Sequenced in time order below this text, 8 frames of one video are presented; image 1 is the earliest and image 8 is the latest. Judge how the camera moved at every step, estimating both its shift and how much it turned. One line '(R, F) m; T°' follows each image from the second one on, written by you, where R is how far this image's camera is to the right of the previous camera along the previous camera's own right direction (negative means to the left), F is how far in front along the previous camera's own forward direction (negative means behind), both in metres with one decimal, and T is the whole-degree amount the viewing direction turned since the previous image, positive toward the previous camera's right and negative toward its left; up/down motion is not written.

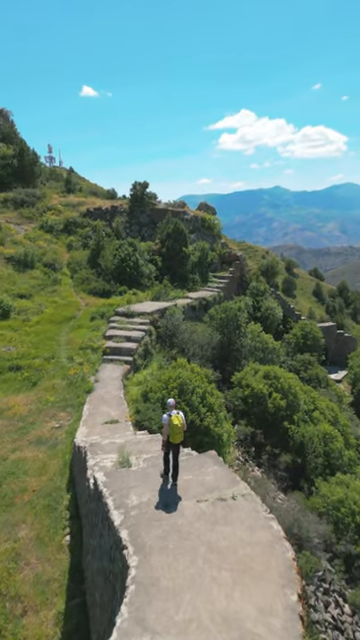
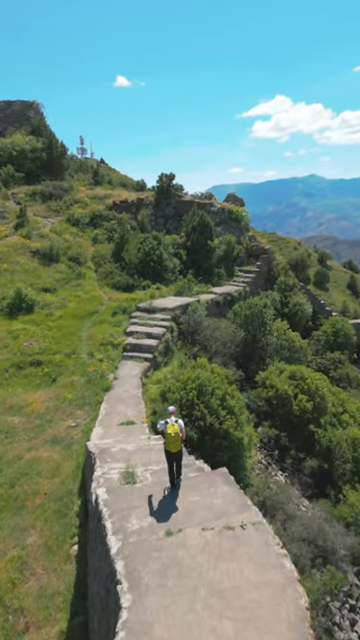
(+0.2, +0.4) m; -4°
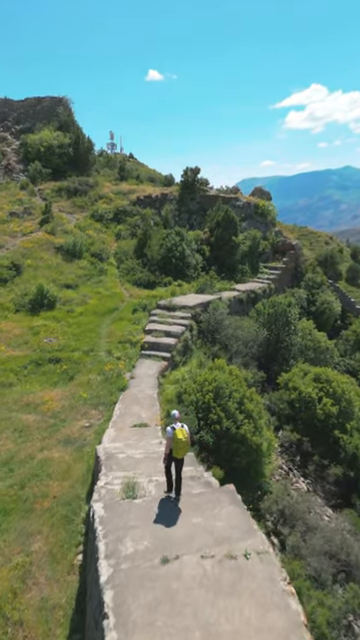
(+0.2, +0.3) m; -4°
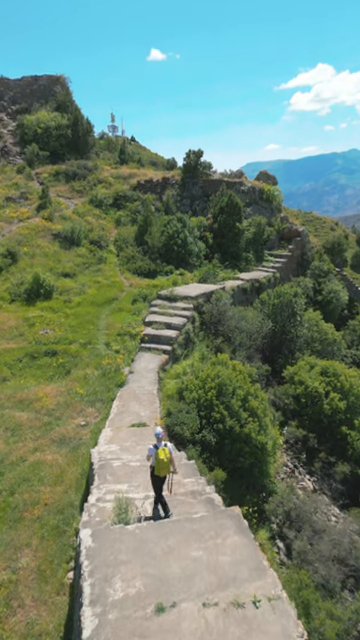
(0.0, +0.5) m; 0°
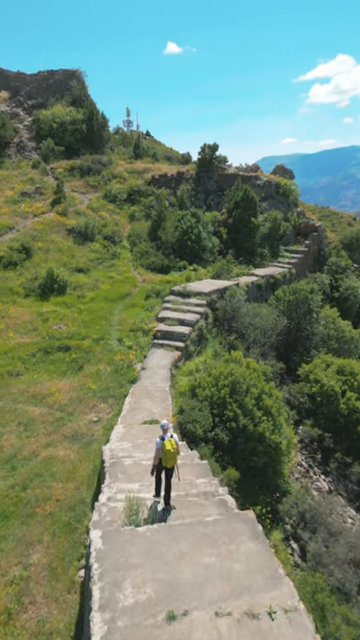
(0.0, +0.1) m; -2°
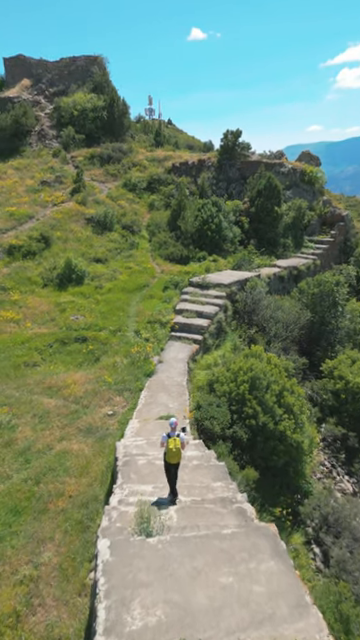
(0.0, +0.3) m; -3°
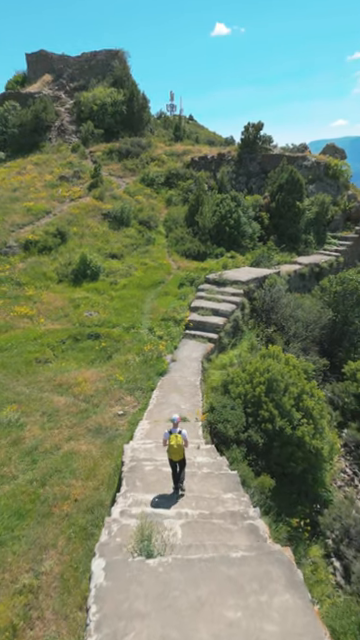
(+0.1, +0.3) m; -3°
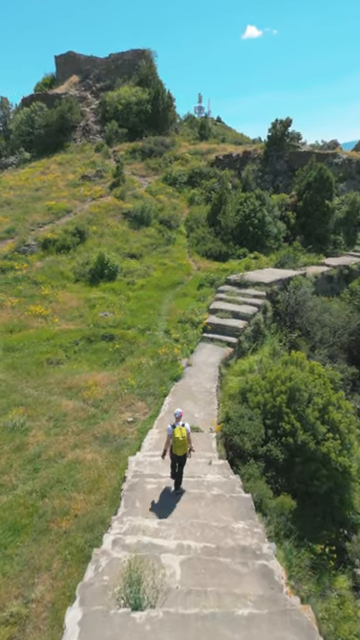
(+0.2, +0.5) m; -4°
